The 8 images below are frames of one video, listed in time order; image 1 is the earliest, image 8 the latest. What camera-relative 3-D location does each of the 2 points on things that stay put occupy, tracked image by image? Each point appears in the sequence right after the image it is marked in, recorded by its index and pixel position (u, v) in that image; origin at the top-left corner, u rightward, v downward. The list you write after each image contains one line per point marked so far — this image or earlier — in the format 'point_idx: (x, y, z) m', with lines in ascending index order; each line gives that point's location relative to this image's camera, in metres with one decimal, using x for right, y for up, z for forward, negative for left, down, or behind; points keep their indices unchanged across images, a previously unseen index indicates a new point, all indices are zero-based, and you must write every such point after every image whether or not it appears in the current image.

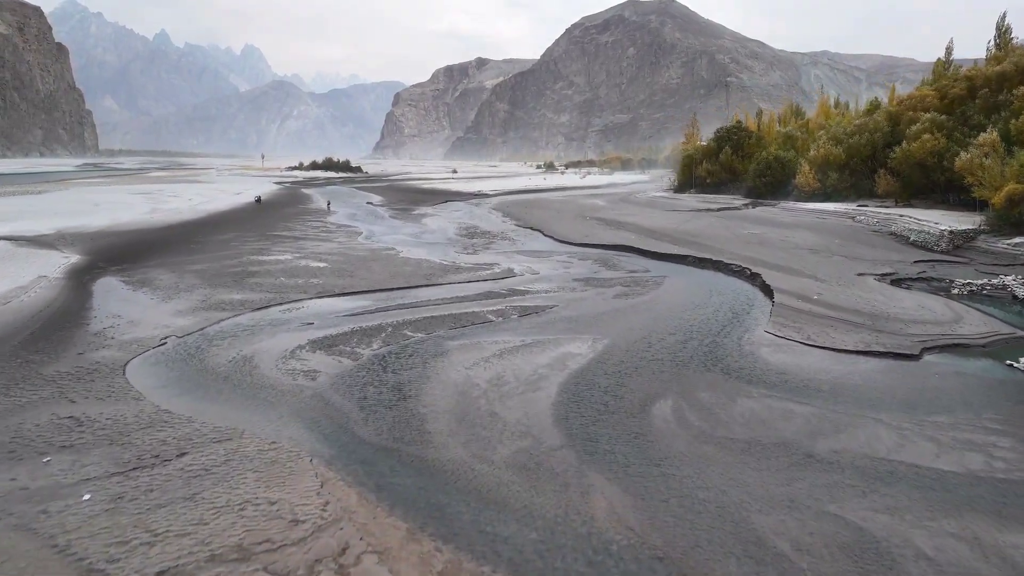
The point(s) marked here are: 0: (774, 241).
0: (+6.1, +1.1, +17.1) m
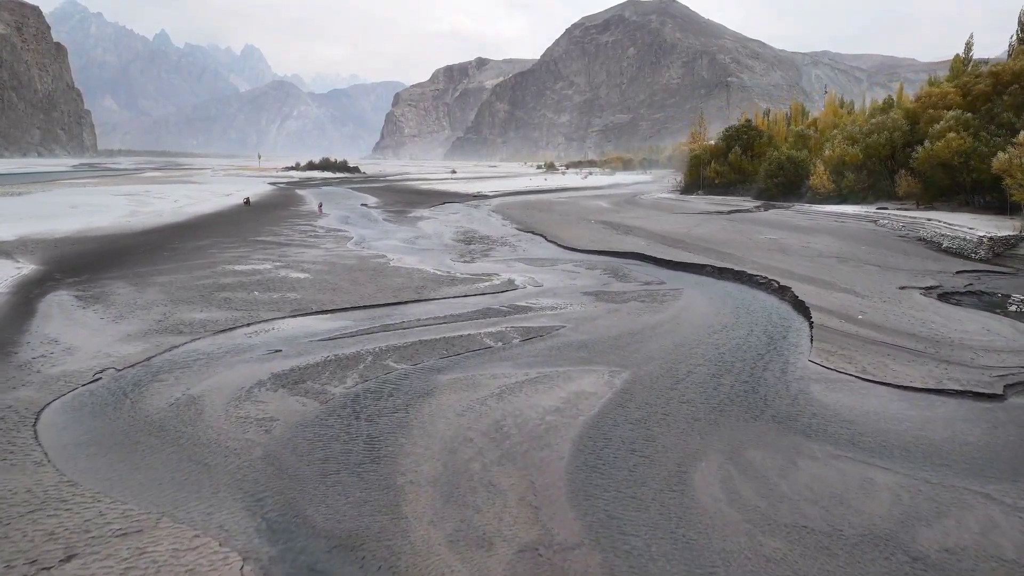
0: (+6.1, +0.9, +15.8) m
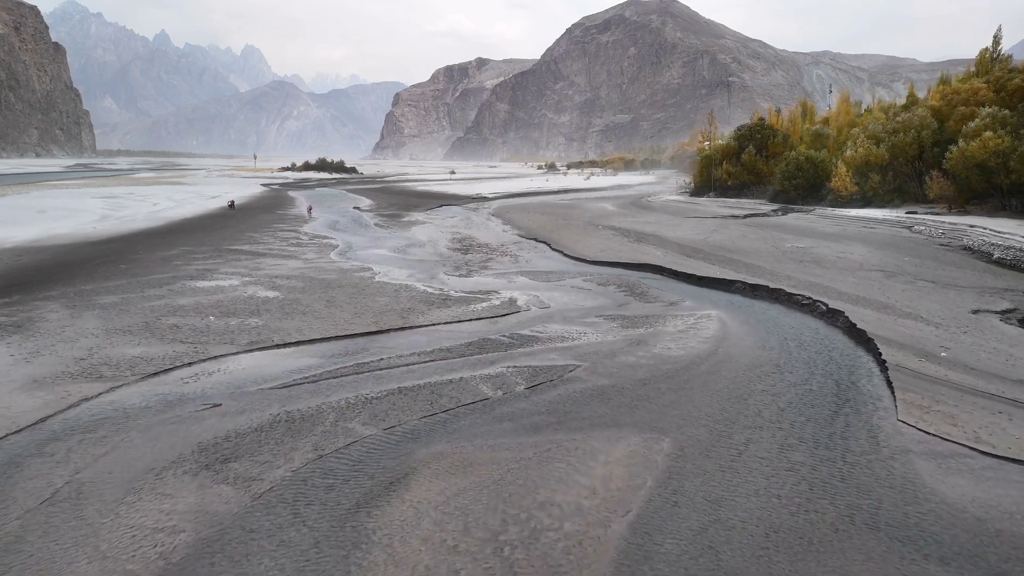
0: (+6.1, +0.6, +14.2) m
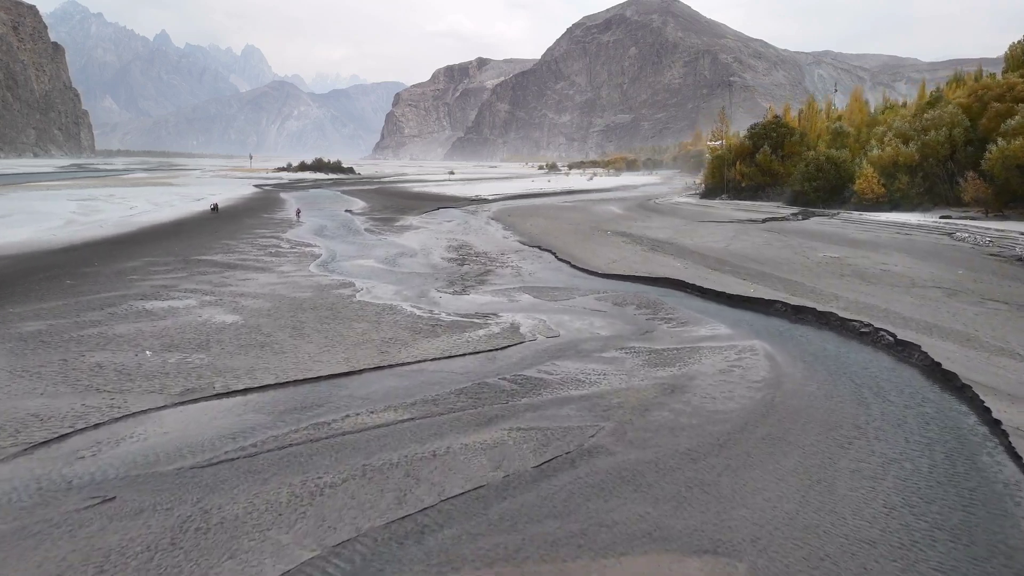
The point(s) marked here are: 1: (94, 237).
0: (+6.1, +0.3, +12.6) m
1: (-9.6, +1.2, +17.0) m
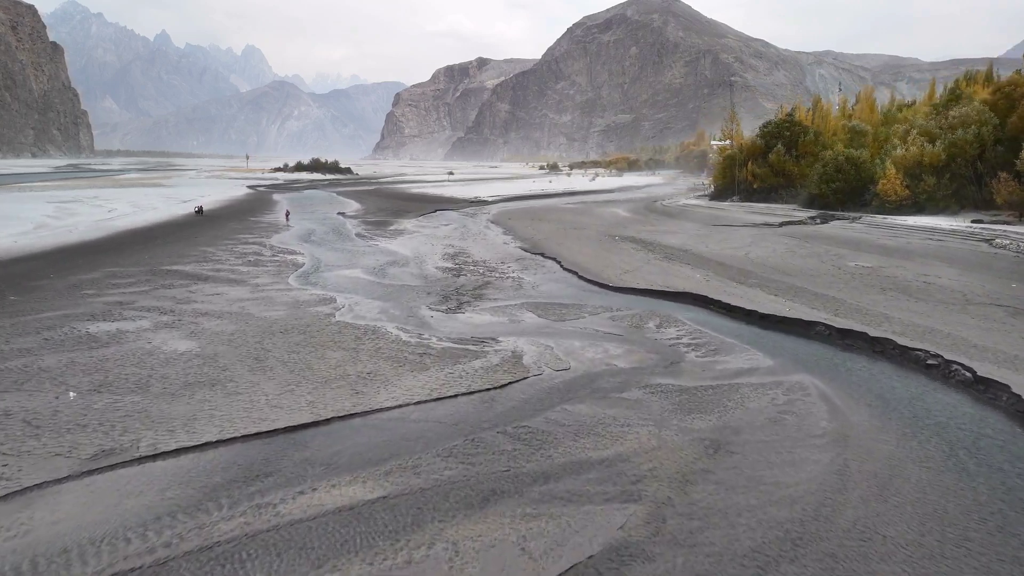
0: (+6.2, +0.1, +11.3) m
1: (-9.6, +0.9, +15.7) m
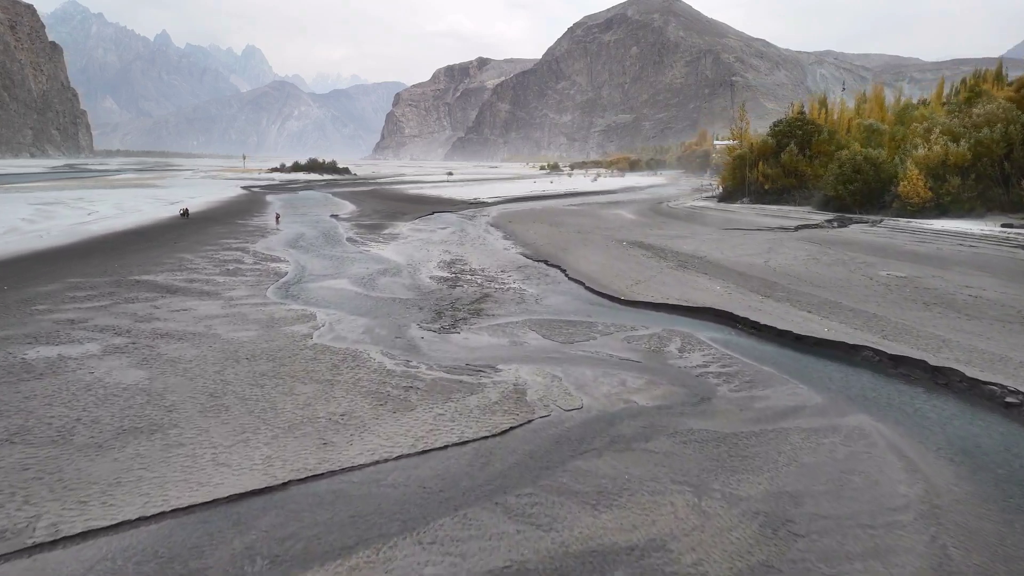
0: (+6.2, -0.1, +10.2) m
1: (-9.6, +0.7, +14.6) m
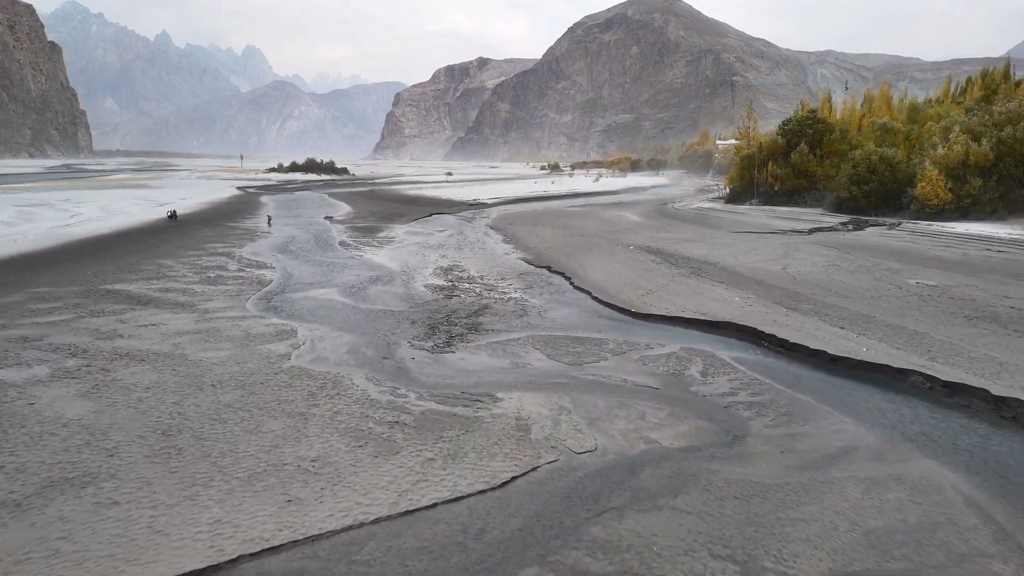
0: (+6.2, -0.3, +9.3) m
1: (-9.6, +0.6, +13.7) m
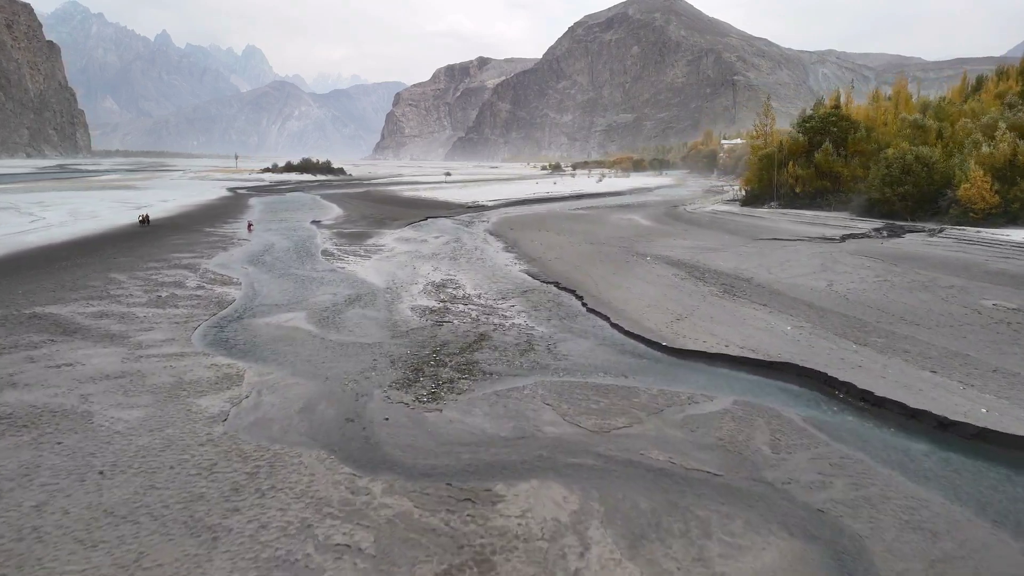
0: (+6.2, -0.6, +7.5) m
1: (-9.5, +0.3, +12.0) m
